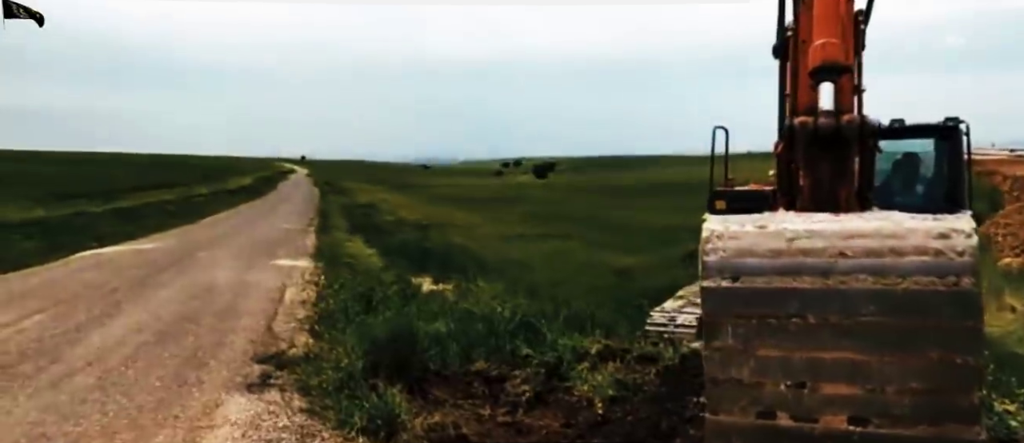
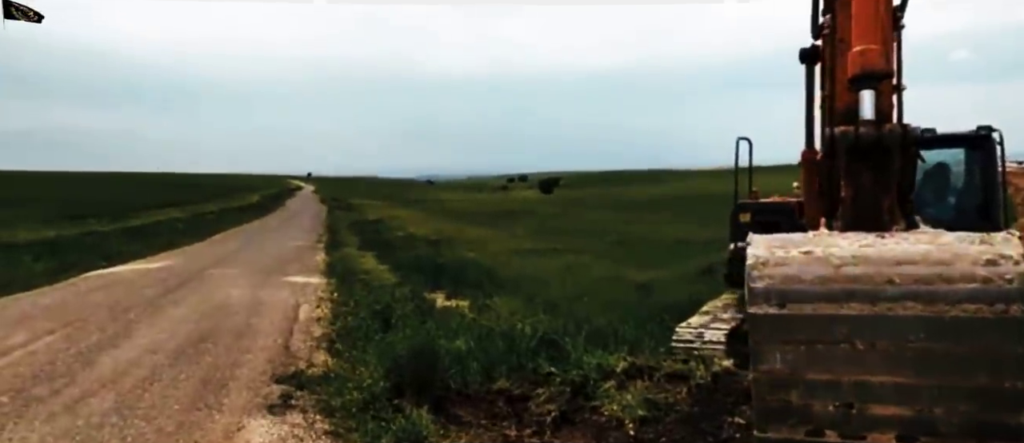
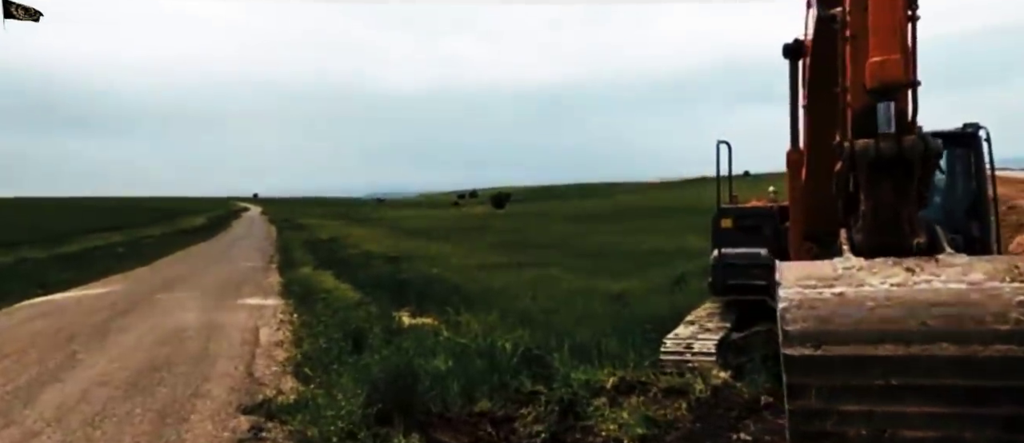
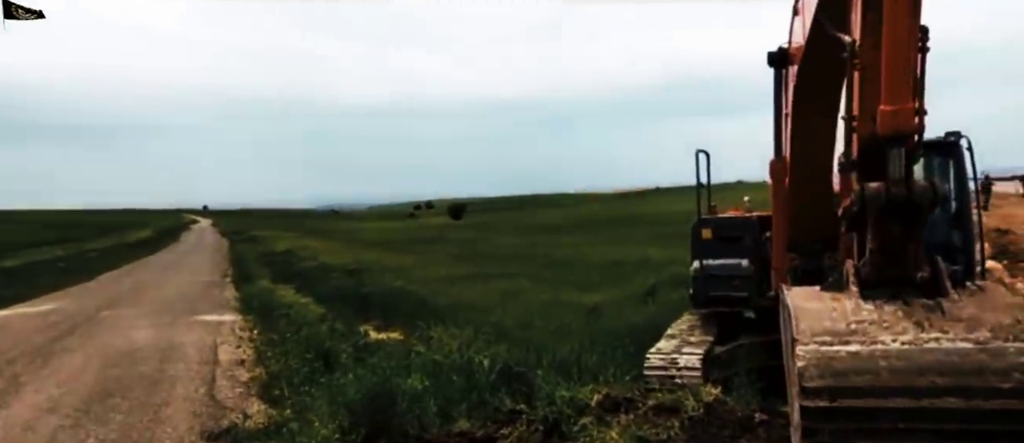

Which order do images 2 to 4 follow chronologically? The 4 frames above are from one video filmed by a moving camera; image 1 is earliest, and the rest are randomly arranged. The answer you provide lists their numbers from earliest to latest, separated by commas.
2, 3, 4
